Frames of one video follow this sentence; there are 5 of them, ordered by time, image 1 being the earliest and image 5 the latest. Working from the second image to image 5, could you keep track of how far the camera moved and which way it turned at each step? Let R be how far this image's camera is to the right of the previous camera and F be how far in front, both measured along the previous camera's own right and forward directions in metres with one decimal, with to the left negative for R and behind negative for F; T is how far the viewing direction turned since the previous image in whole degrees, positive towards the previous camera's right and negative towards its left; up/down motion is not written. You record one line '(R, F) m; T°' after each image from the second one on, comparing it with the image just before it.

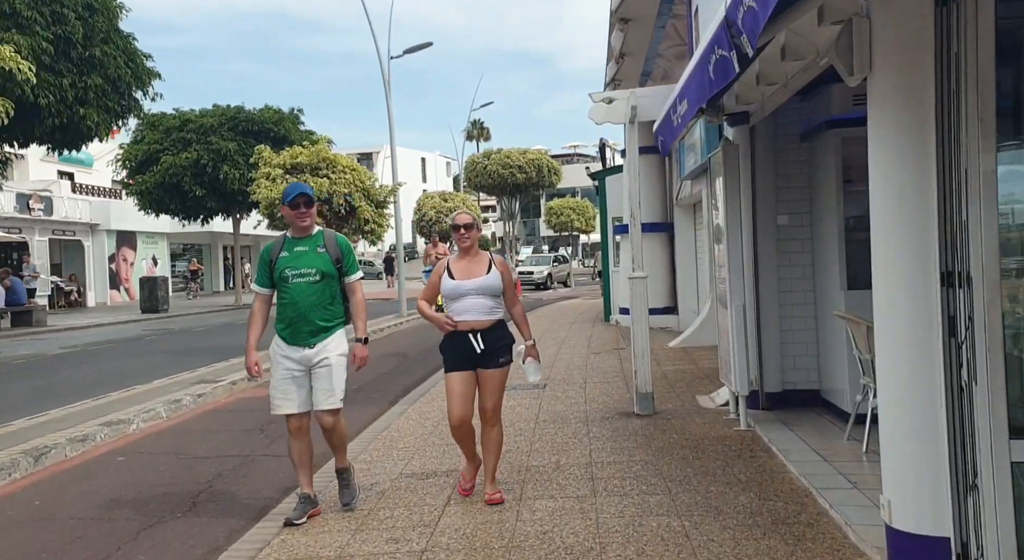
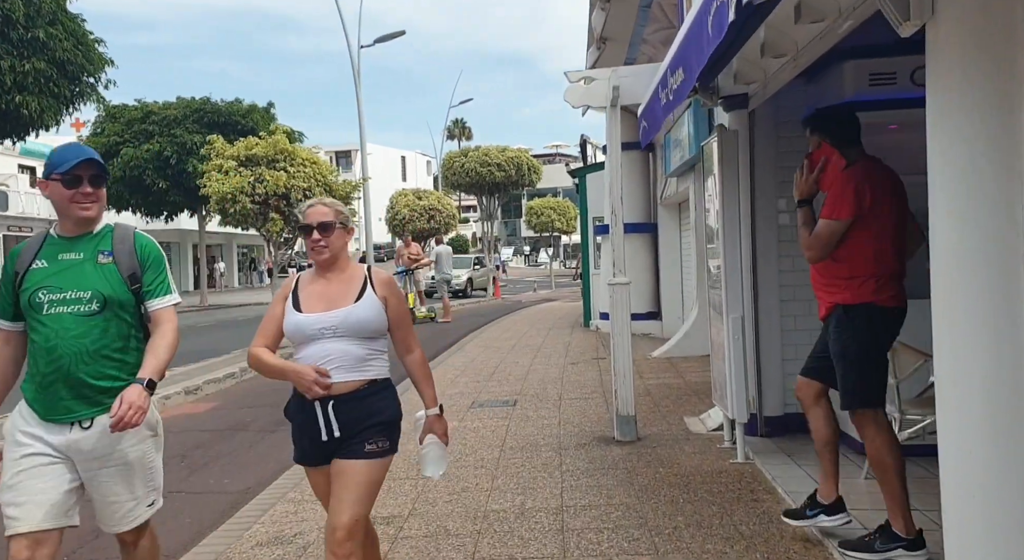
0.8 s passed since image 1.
(+0.1, +0.9) m; +1°
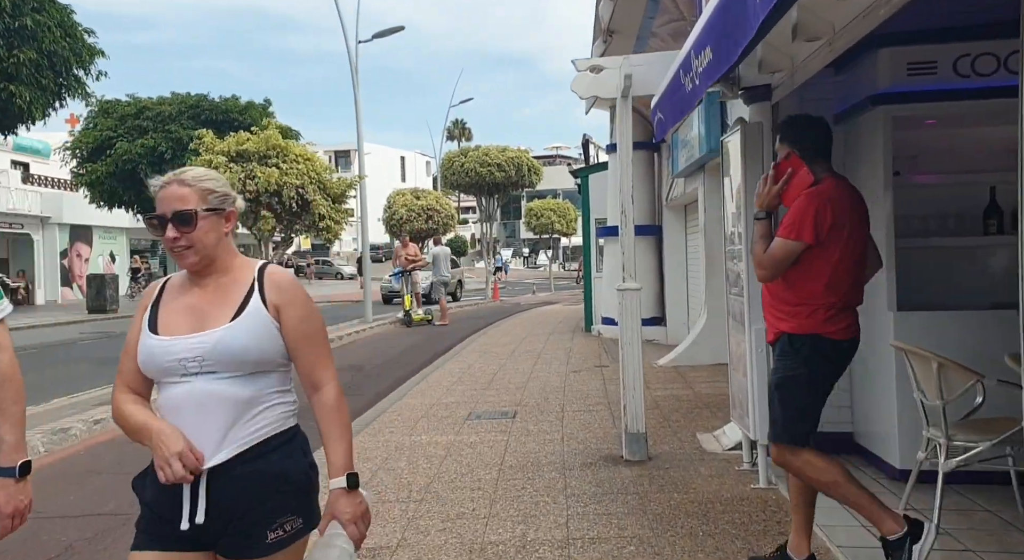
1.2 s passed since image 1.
(0.0, +0.5) m; 0°
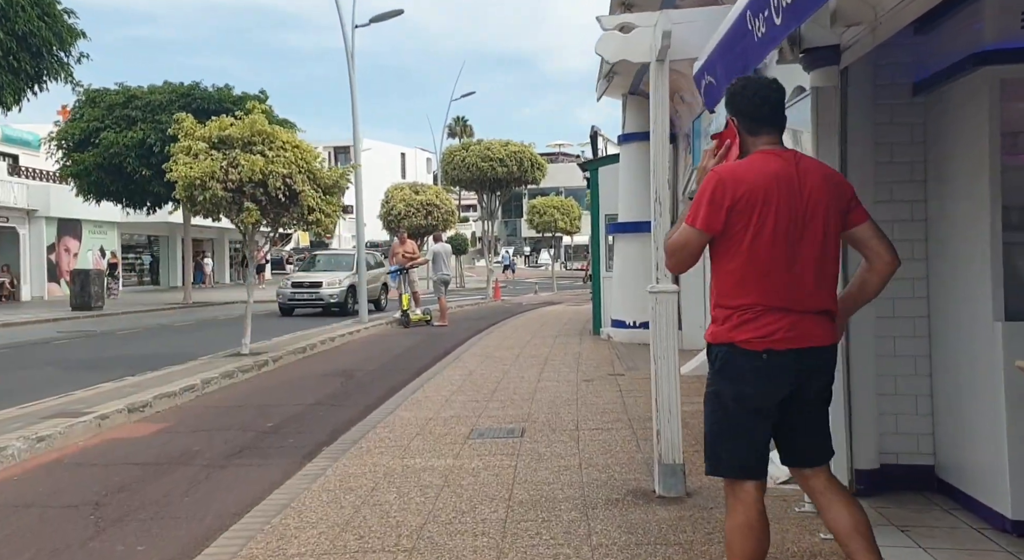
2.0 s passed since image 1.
(-0.1, +1.0) m; 0°
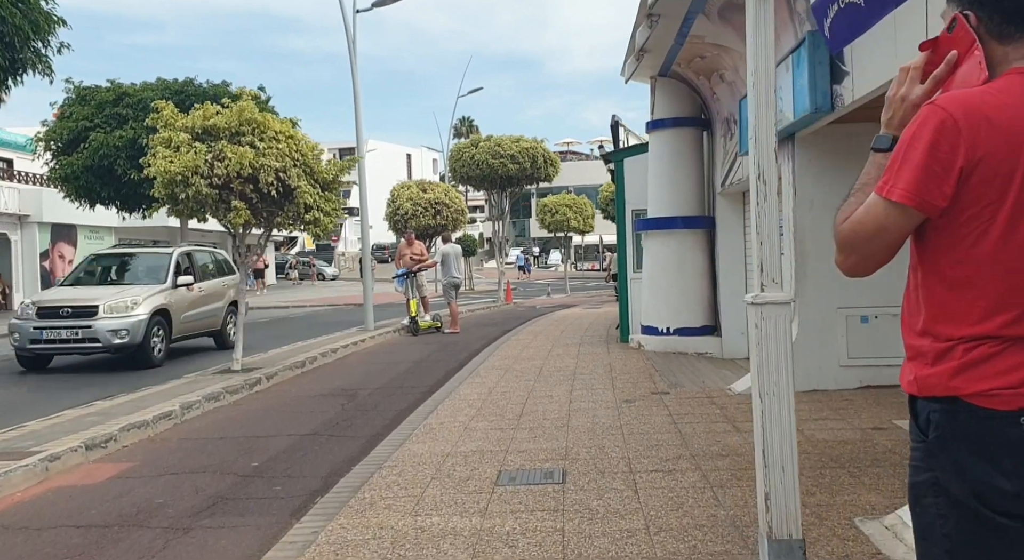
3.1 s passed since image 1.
(-0.2, +1.3) m; 0°
